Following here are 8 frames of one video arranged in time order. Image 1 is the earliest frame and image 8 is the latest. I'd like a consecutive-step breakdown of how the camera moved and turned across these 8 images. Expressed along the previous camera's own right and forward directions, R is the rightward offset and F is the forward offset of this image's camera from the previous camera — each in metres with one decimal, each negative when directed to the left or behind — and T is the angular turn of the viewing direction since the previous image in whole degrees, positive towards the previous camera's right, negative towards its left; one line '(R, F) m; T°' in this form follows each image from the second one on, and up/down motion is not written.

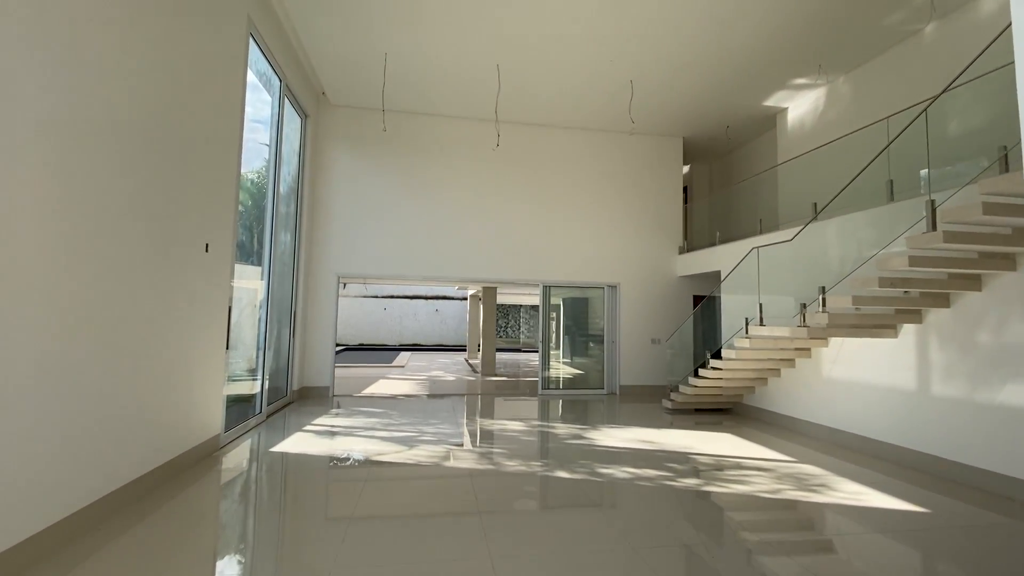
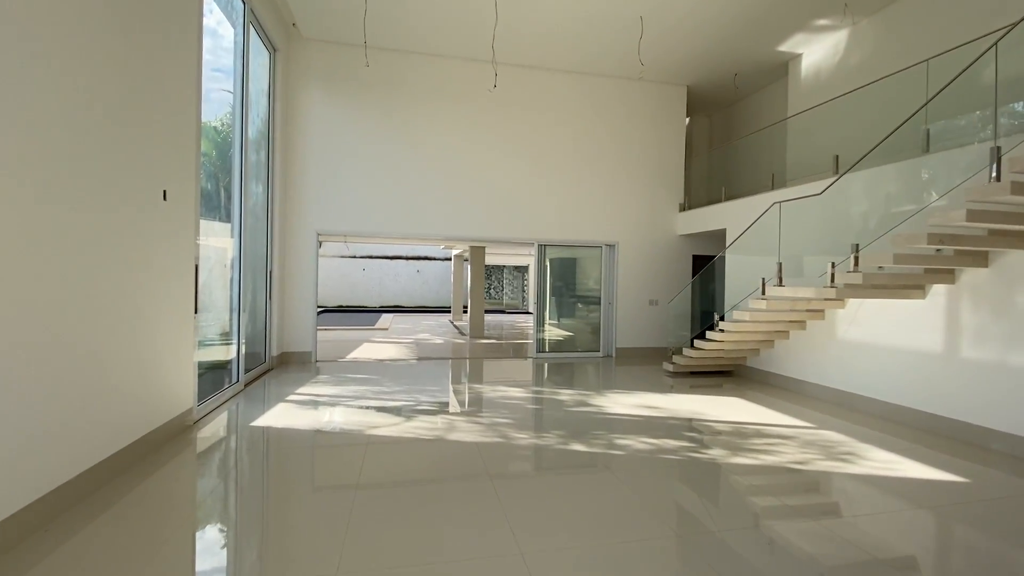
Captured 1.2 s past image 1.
(-0.3, +0.5) m; +3°
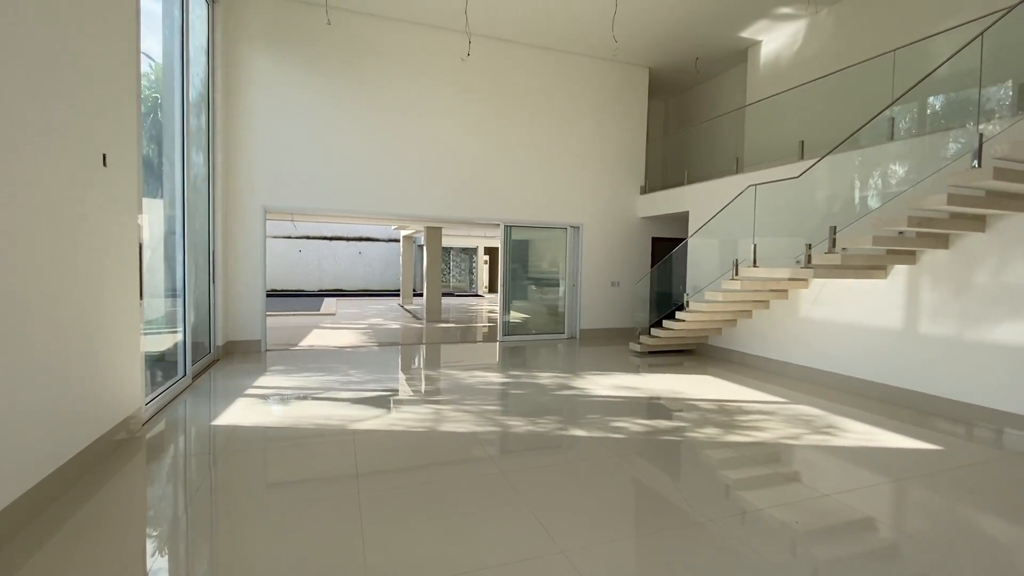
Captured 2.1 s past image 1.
(-0.5, +0.3) m; +8°
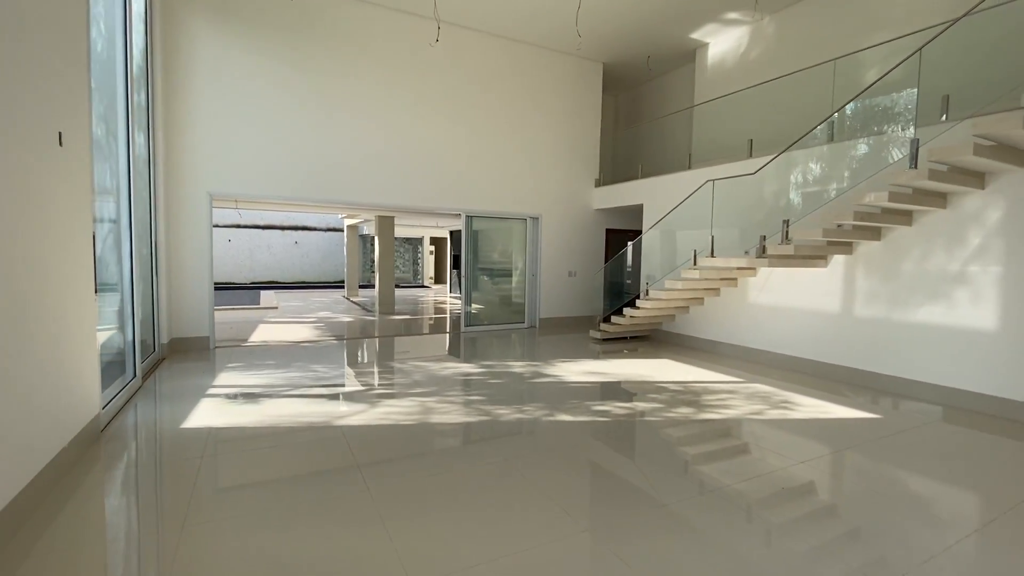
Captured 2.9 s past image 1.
(-0.5, 0.0) m; +8°
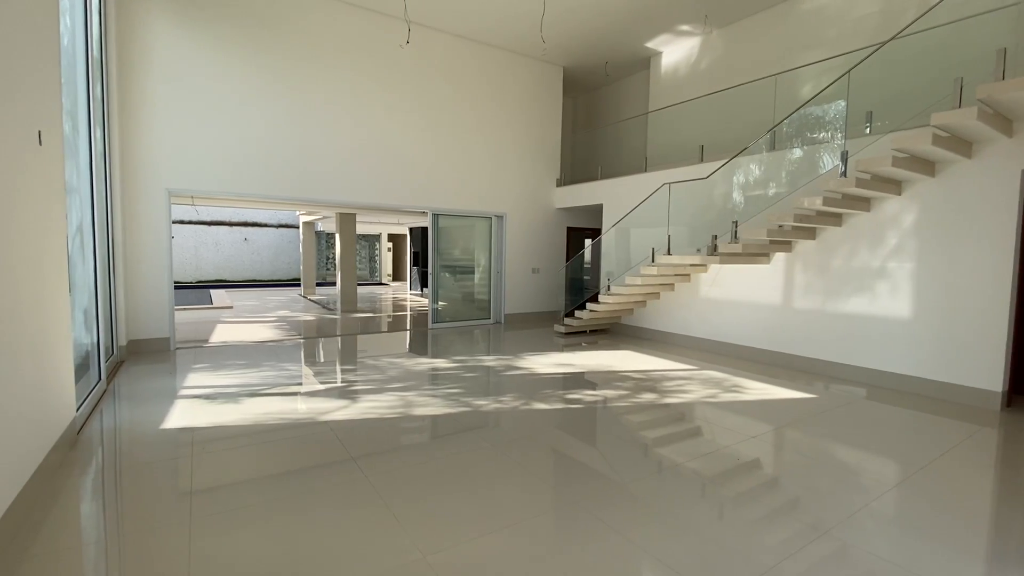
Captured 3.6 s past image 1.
(-0.2, -0.2) m; +6°
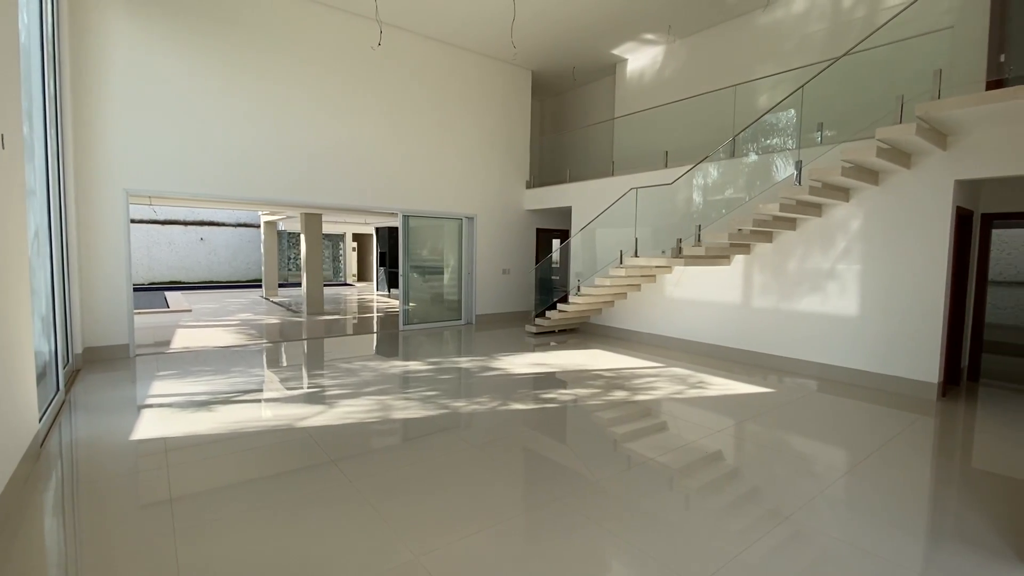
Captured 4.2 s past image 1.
(-0.1, -0.1) m; +4°
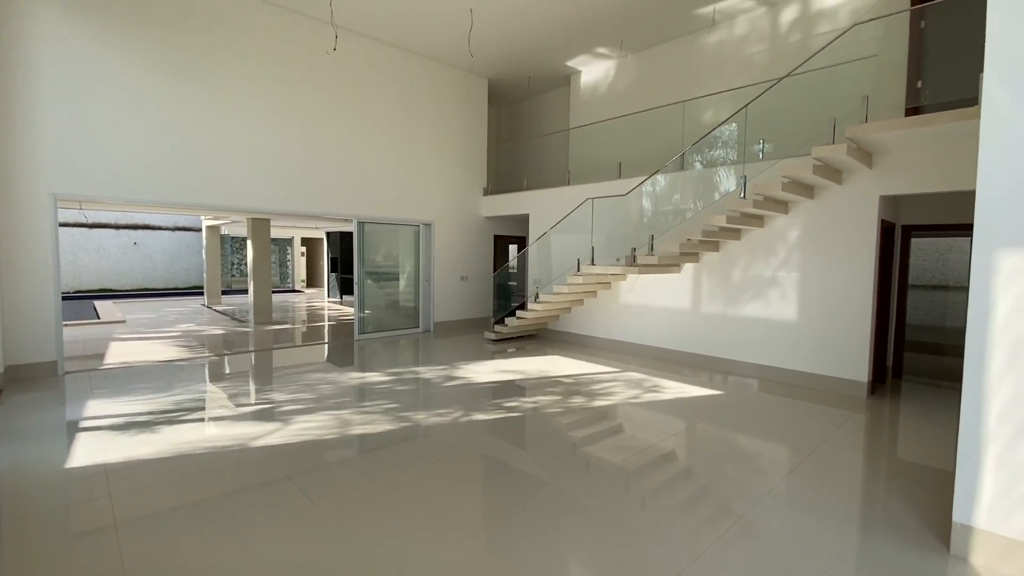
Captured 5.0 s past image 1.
(-0.1, 0.0) m; +5°
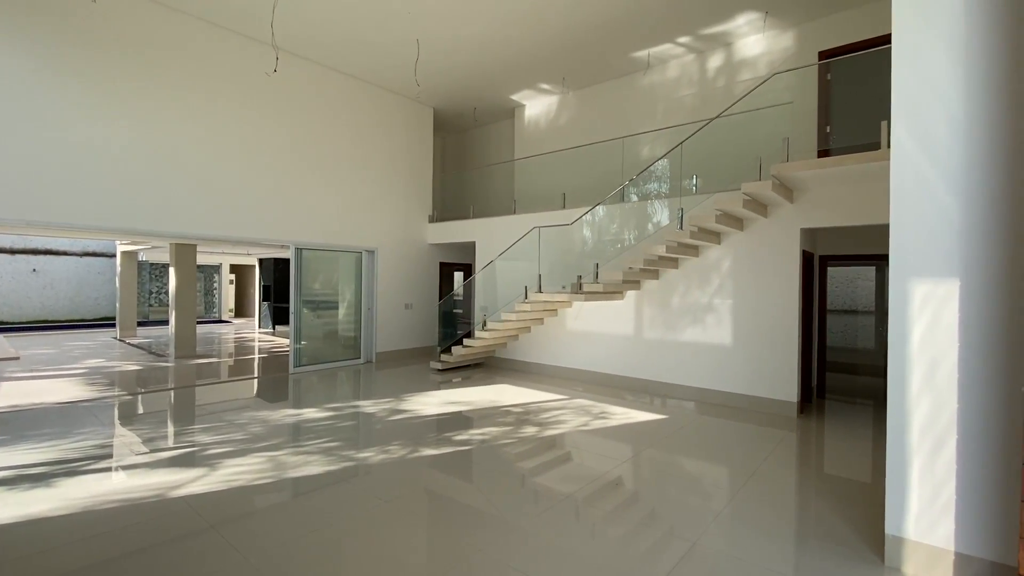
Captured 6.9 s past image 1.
(-0.1, 0.0) m; +7°
